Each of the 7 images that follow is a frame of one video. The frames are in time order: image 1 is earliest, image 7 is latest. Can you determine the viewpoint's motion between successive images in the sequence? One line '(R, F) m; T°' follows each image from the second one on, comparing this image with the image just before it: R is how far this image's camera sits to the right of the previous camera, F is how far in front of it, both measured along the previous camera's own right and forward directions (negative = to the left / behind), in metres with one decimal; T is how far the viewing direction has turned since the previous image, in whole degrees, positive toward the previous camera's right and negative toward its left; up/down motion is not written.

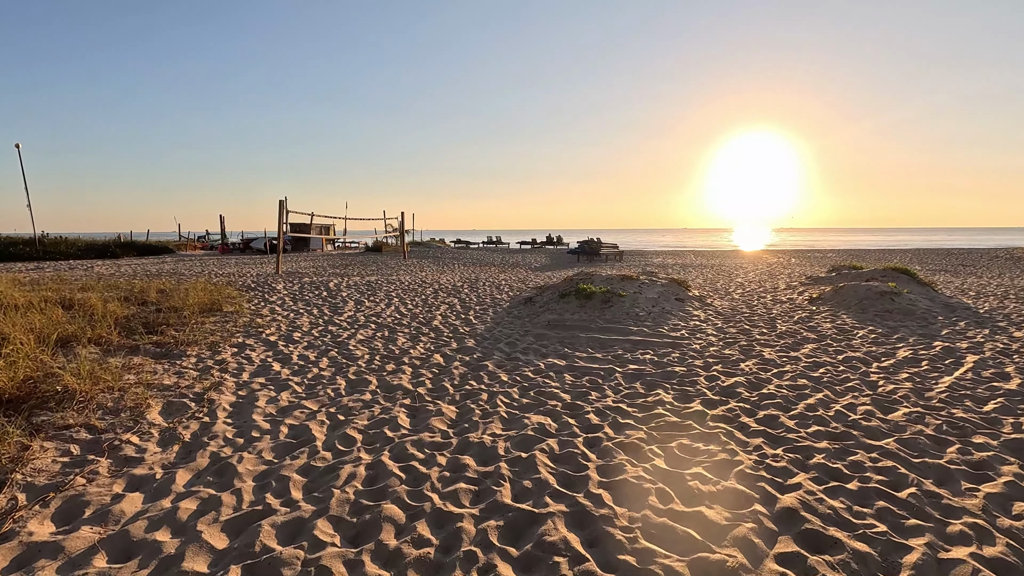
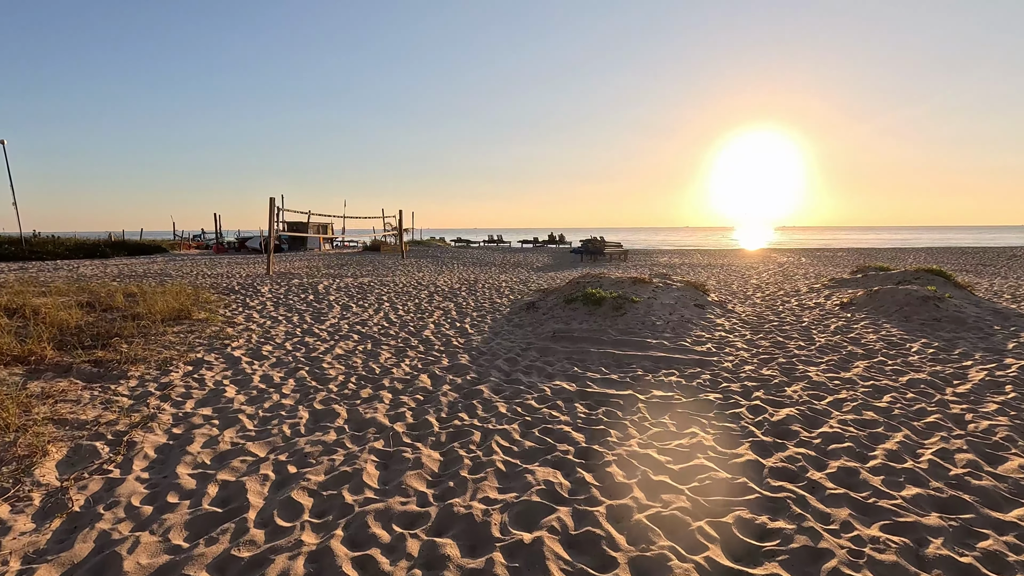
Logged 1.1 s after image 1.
(0.0, +0.8) m; 0°
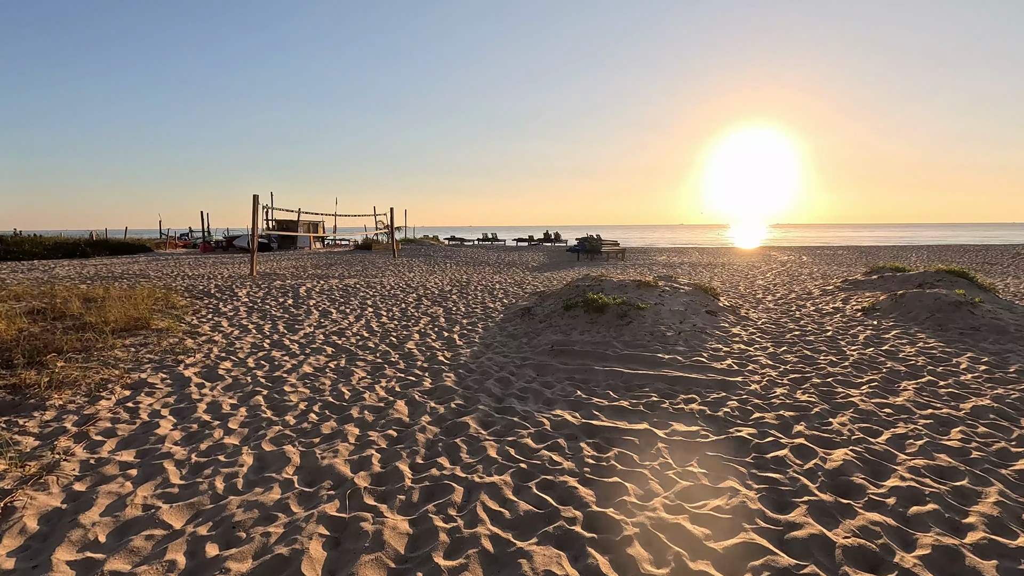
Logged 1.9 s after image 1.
(0.0, +0.6) m; +1°
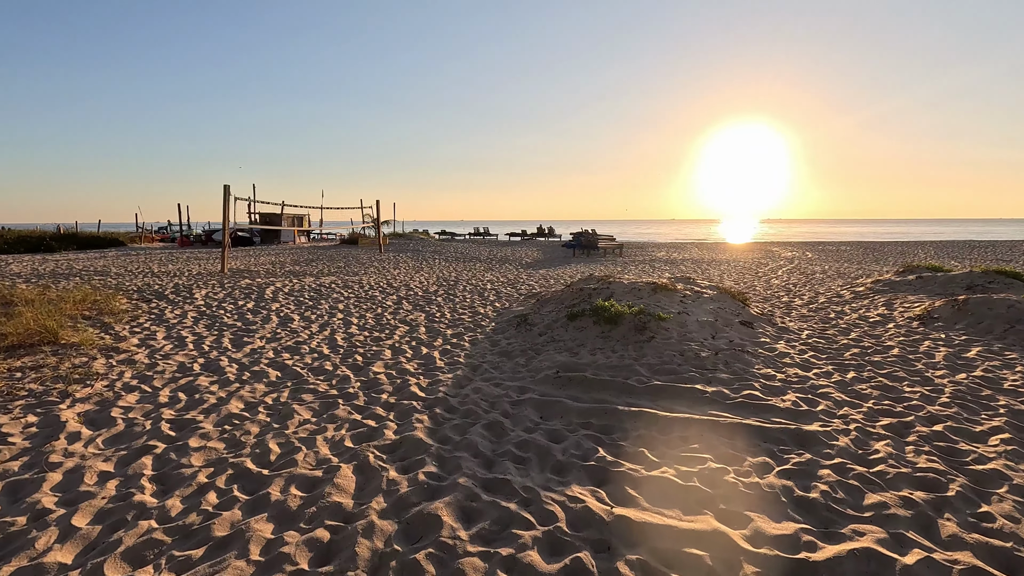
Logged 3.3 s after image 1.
(0.0, +1.1) m; +1°
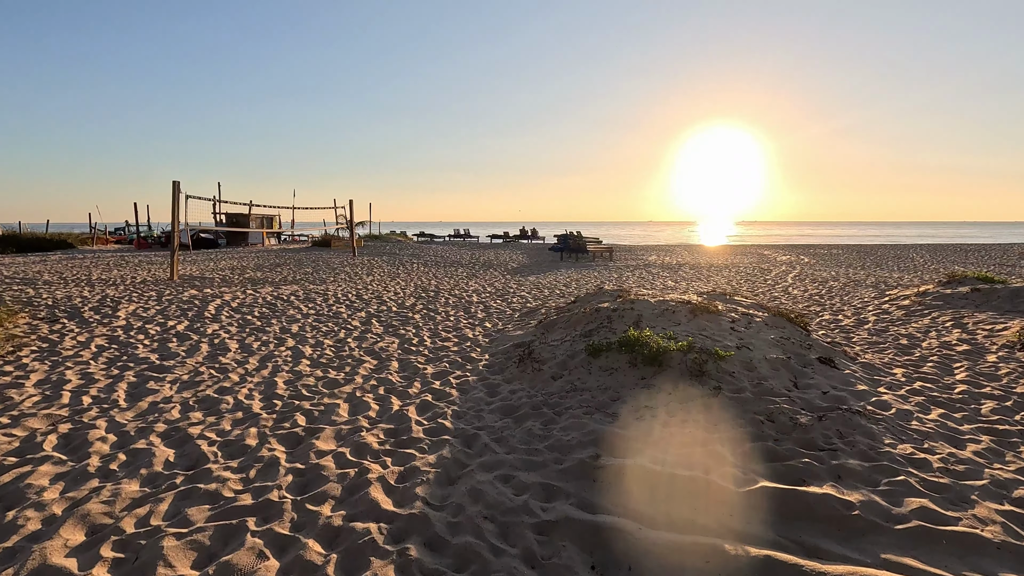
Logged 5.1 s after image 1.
(-0.2, +1.4) m; +2°
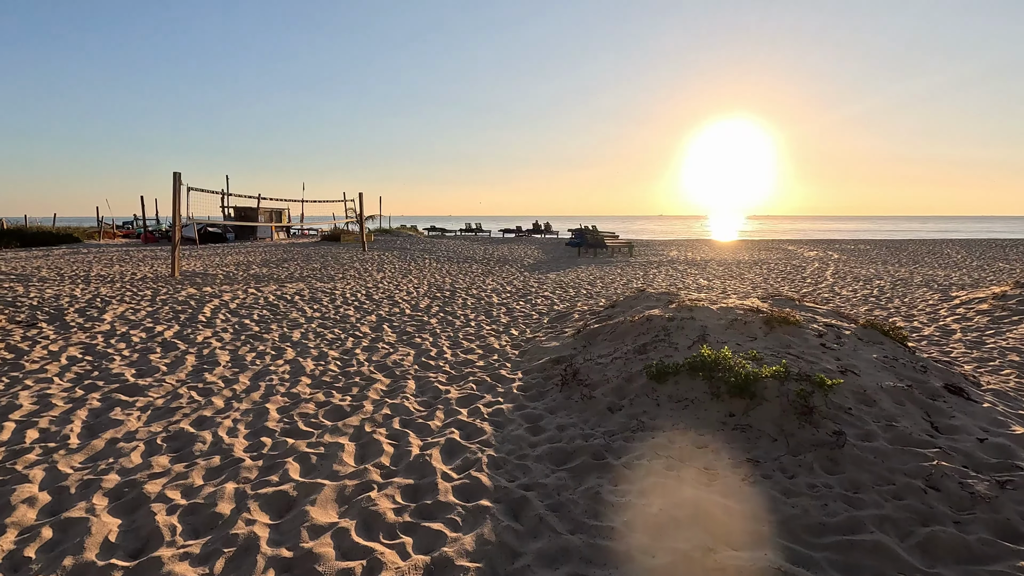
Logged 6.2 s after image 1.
(-0.2, +0.8) m; -1°
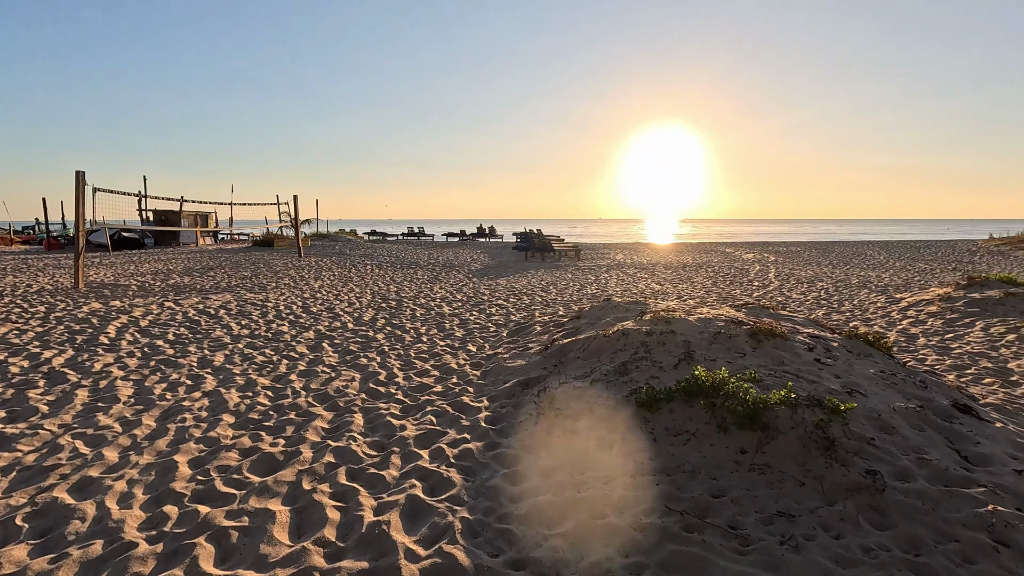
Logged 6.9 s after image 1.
(-0.1, +0.5) m; +6°
